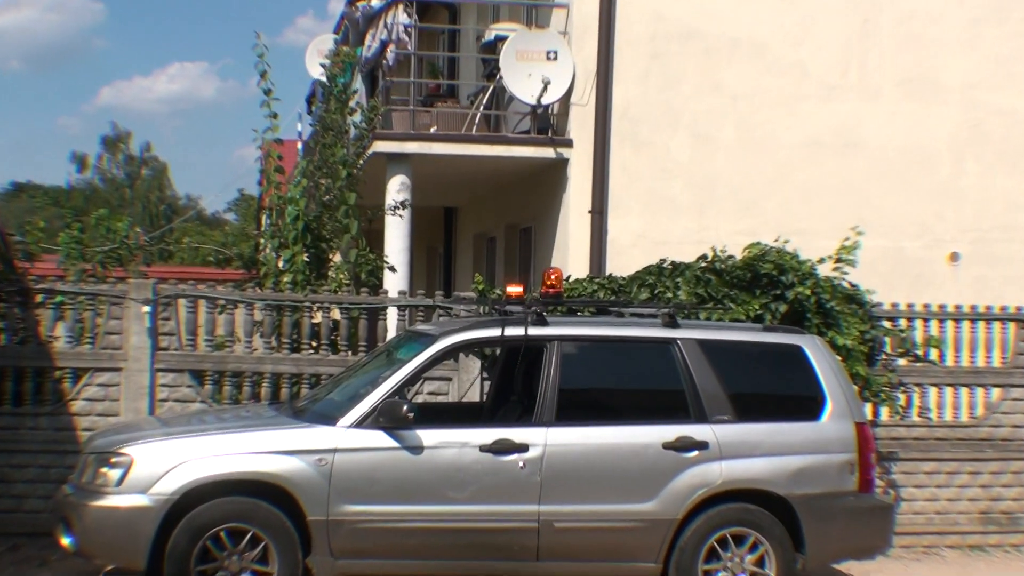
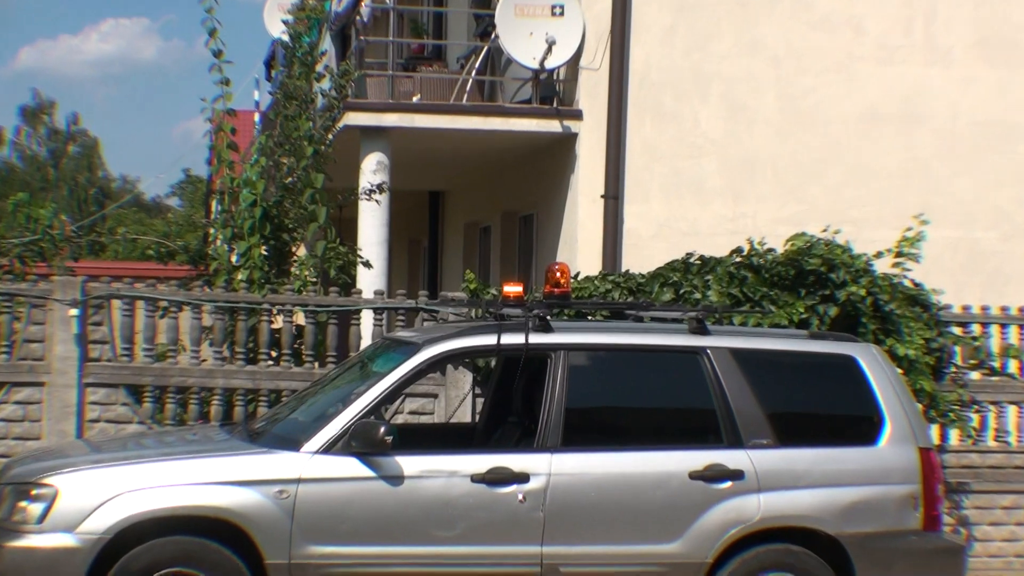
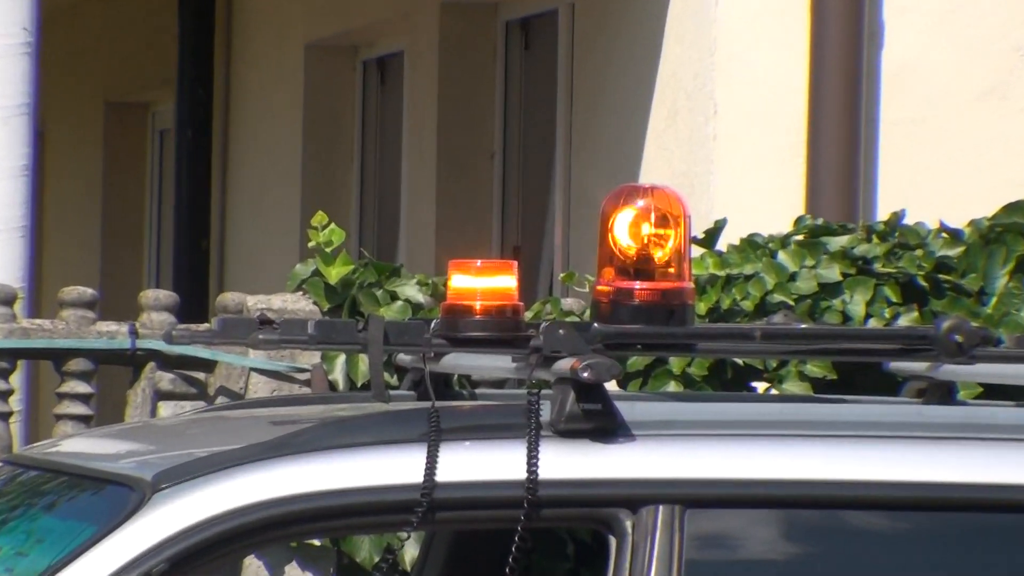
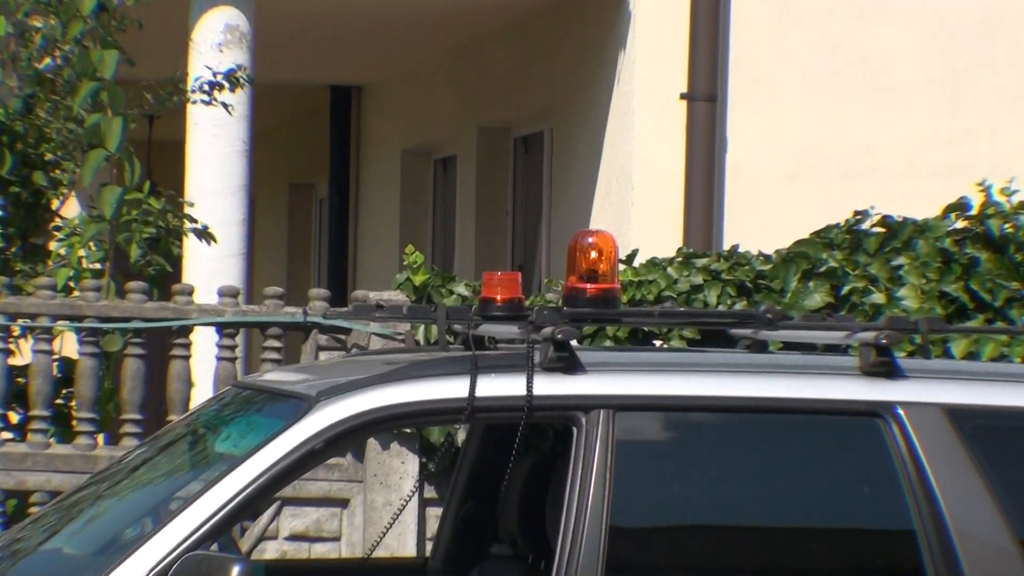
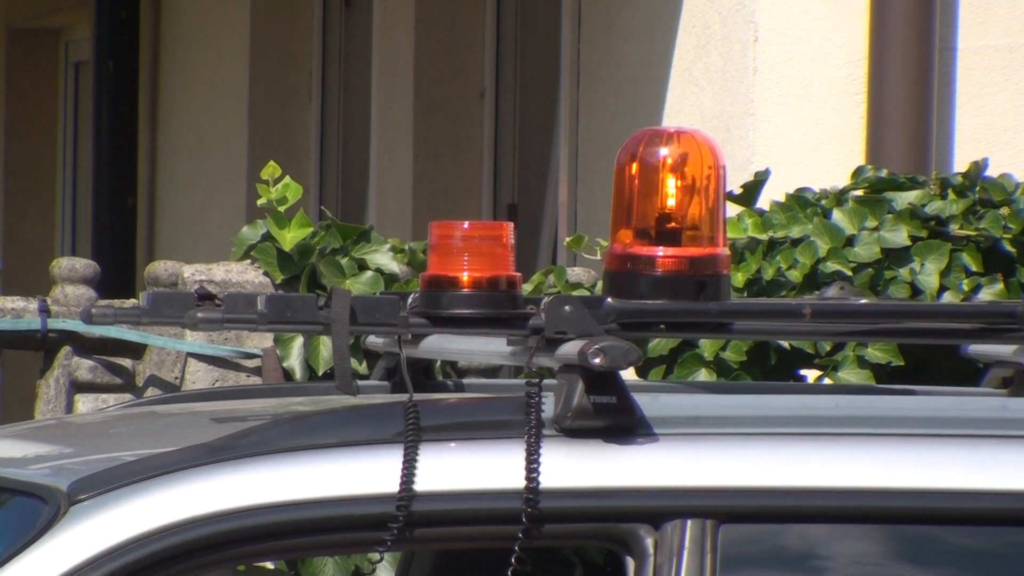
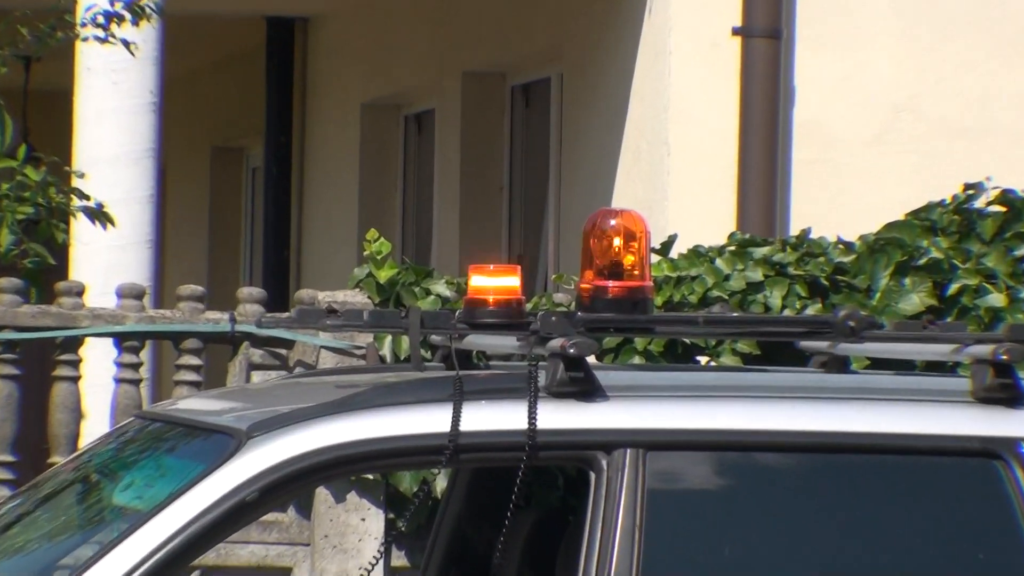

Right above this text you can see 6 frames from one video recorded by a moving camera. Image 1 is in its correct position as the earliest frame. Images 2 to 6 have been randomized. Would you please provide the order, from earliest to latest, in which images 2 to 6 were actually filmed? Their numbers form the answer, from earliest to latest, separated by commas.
2, 4, 6, 3, 5
